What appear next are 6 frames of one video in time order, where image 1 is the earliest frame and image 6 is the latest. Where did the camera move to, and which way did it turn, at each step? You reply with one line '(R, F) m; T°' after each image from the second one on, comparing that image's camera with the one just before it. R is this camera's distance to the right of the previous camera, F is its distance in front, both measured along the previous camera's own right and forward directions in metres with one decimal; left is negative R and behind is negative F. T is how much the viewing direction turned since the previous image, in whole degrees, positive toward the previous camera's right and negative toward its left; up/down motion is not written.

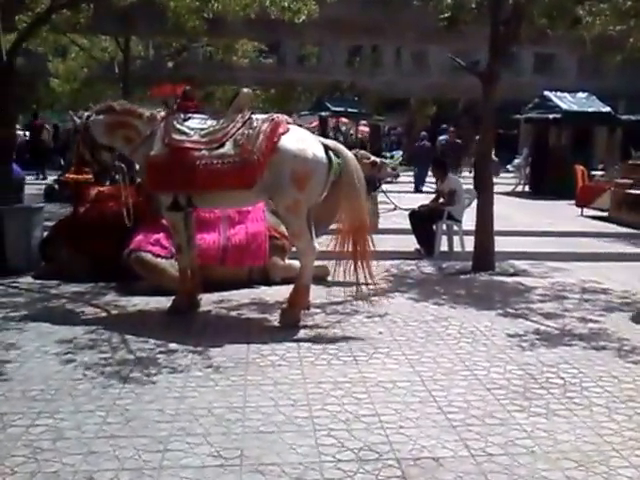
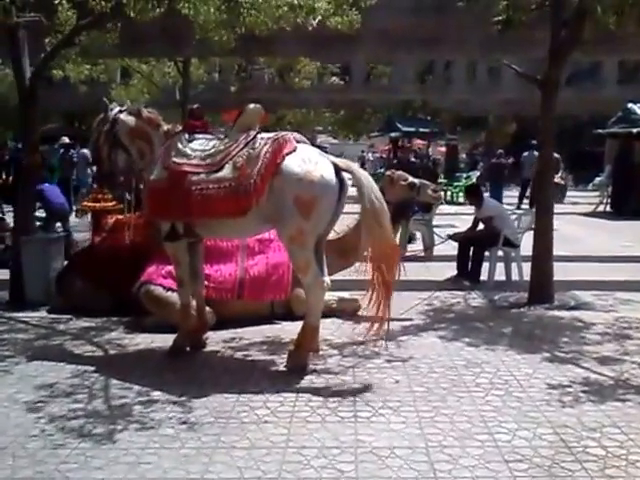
(+0.7, +1.2) m; -6°
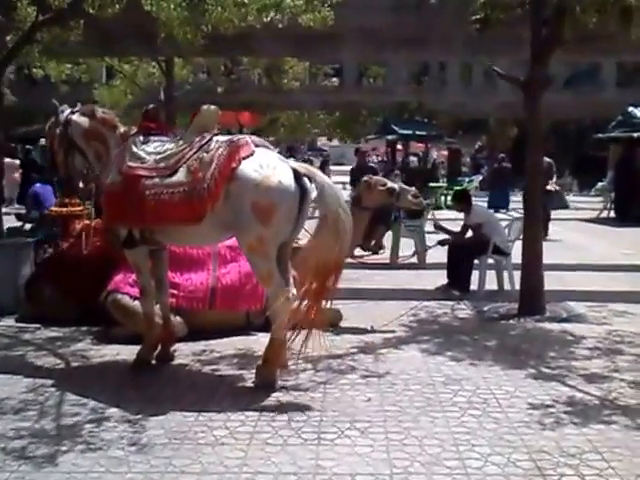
(+0.3, +0.5) m; -1°
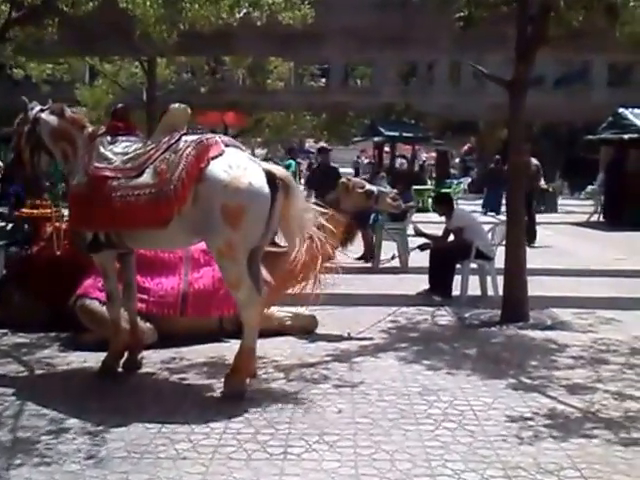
(+0.1, +0.3) m; 0°
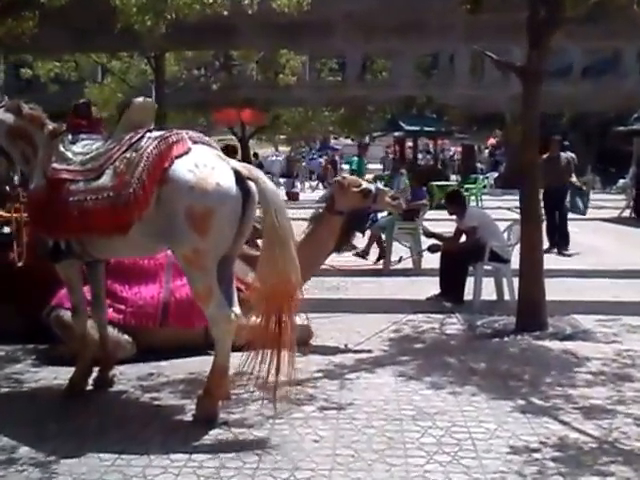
(+0.4, +0.8) m; -2°
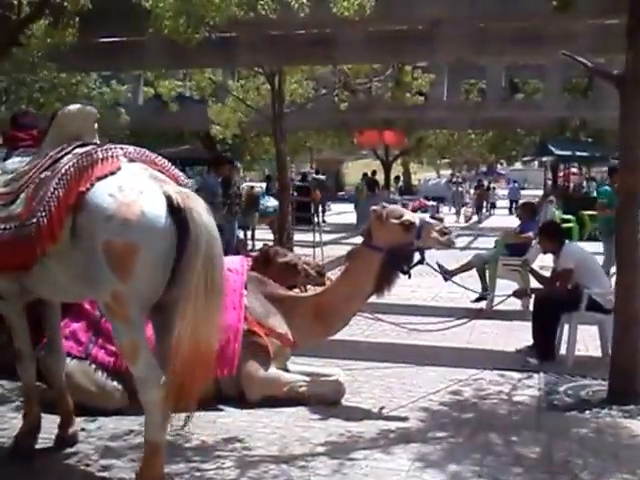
(+1.1, +1.5) m; -12°
